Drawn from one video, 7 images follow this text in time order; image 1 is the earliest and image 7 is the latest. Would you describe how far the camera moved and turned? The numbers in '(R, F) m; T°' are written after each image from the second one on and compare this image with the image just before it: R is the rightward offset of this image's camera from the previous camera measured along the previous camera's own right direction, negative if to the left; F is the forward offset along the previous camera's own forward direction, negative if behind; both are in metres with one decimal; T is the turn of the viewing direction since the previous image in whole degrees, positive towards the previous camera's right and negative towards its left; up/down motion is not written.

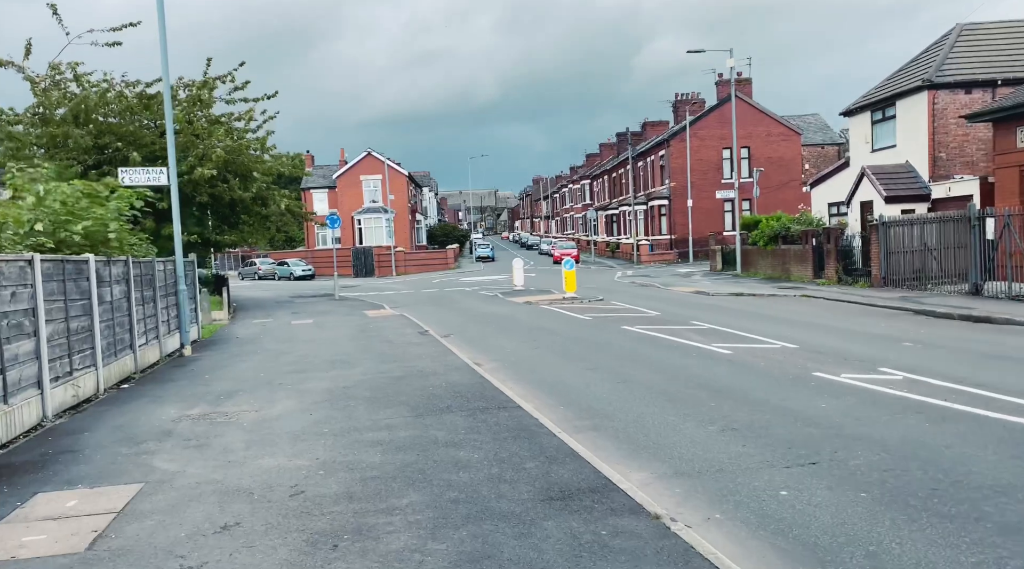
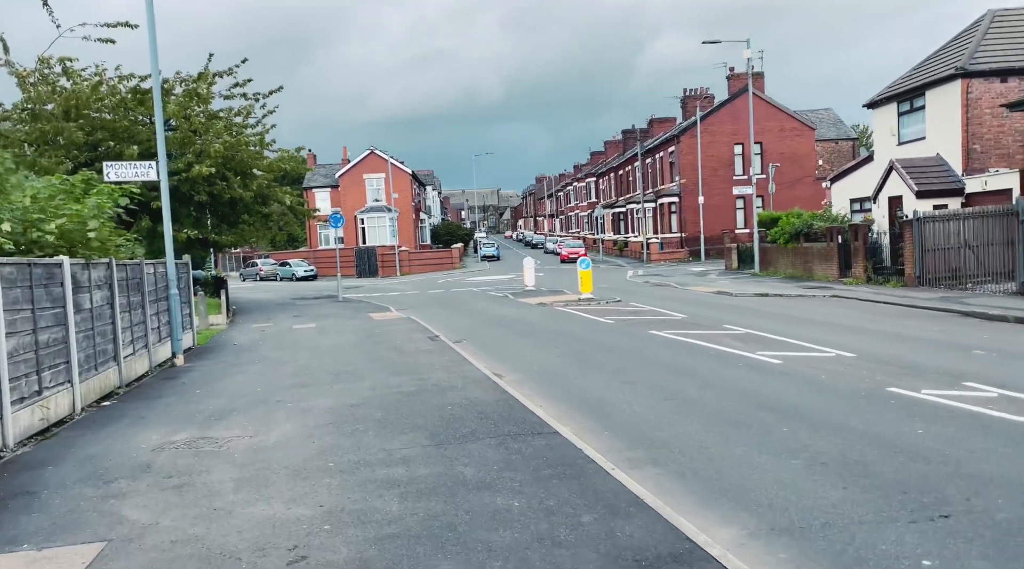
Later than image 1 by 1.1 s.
(-0.3, +1.3) m; 0°
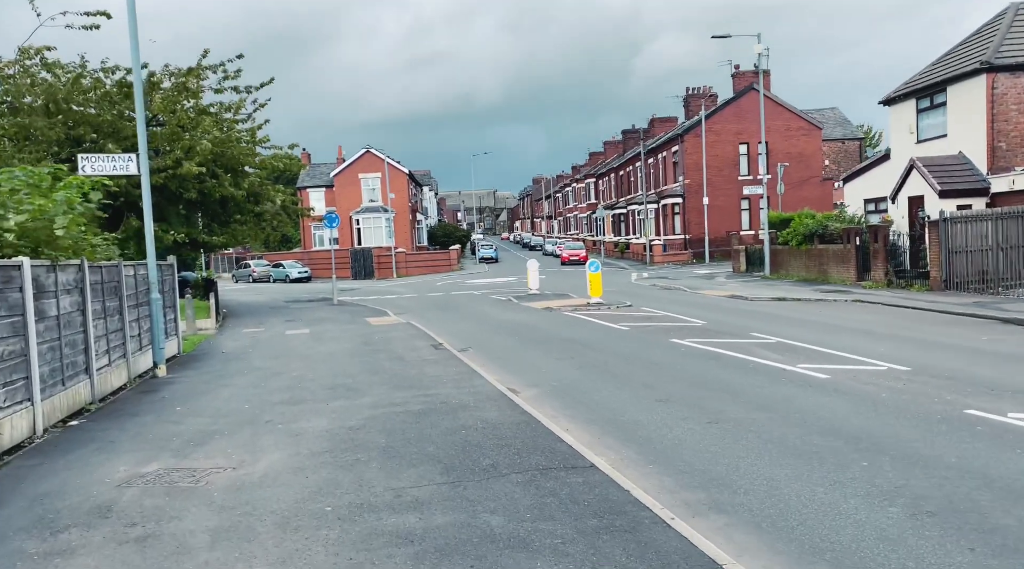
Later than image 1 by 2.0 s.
(-0.3, +1.2) m; 0°
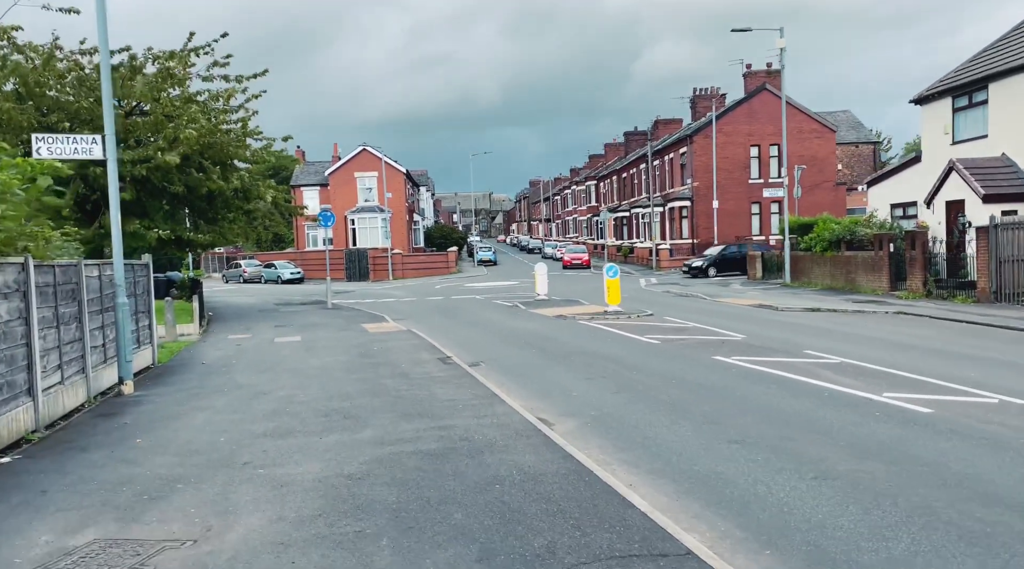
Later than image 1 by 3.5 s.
(-0.4, +1.9) m; 0°
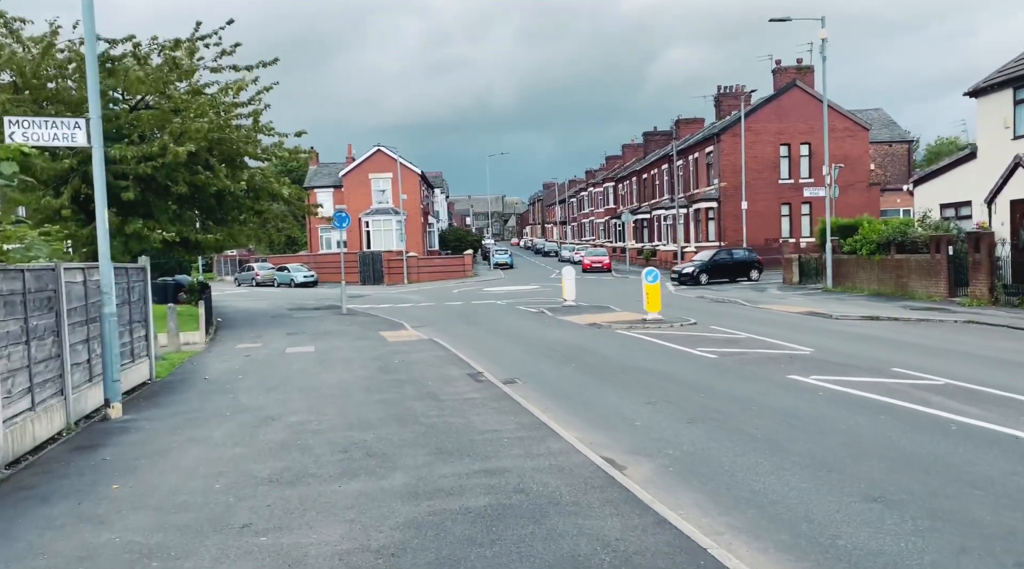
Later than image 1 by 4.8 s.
(-0.4, +1.7) m; -1°
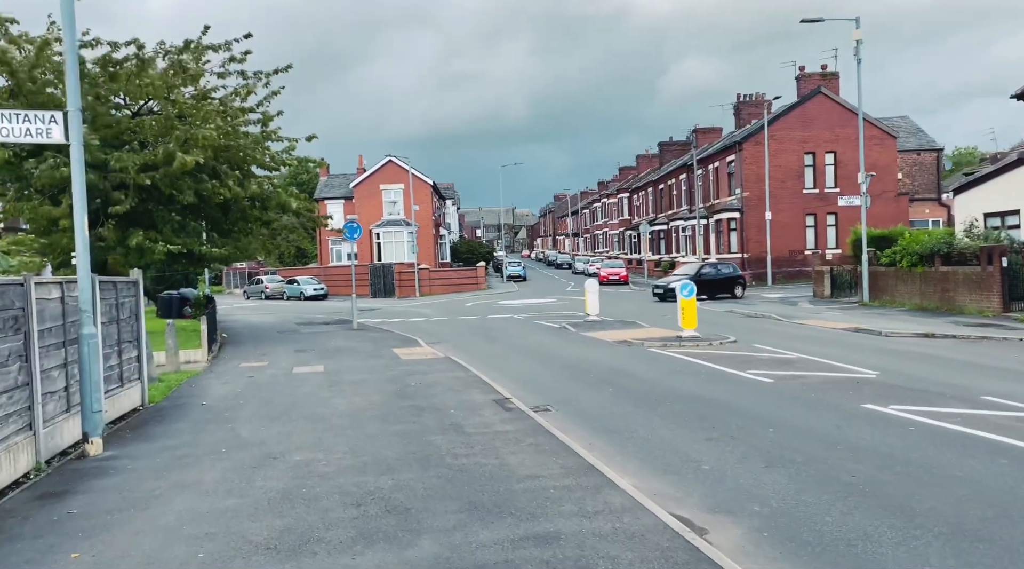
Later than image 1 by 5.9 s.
(-0.3, +1.4) m; -1°
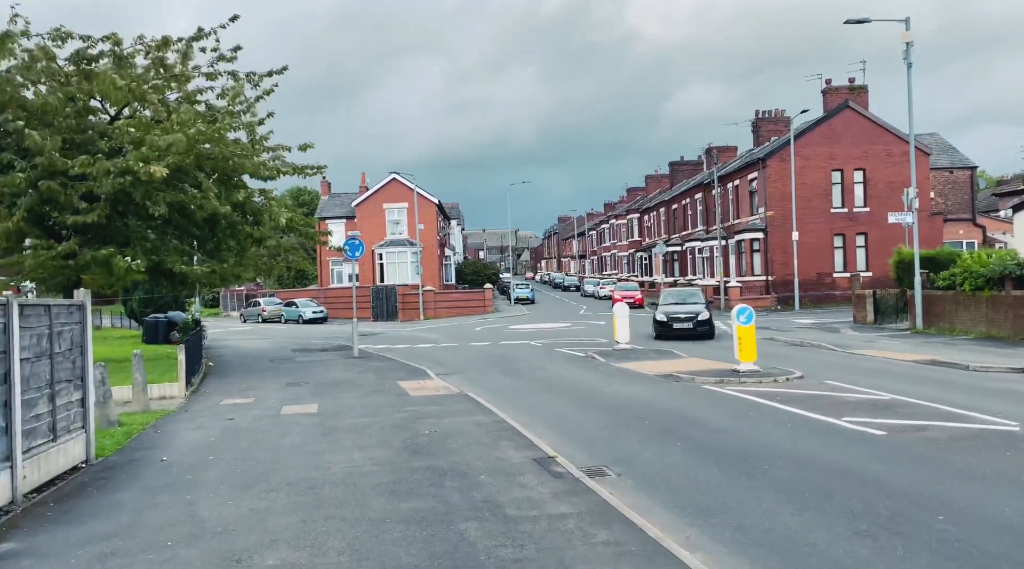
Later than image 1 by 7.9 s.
(-0.5, +2.6) m; 0°
